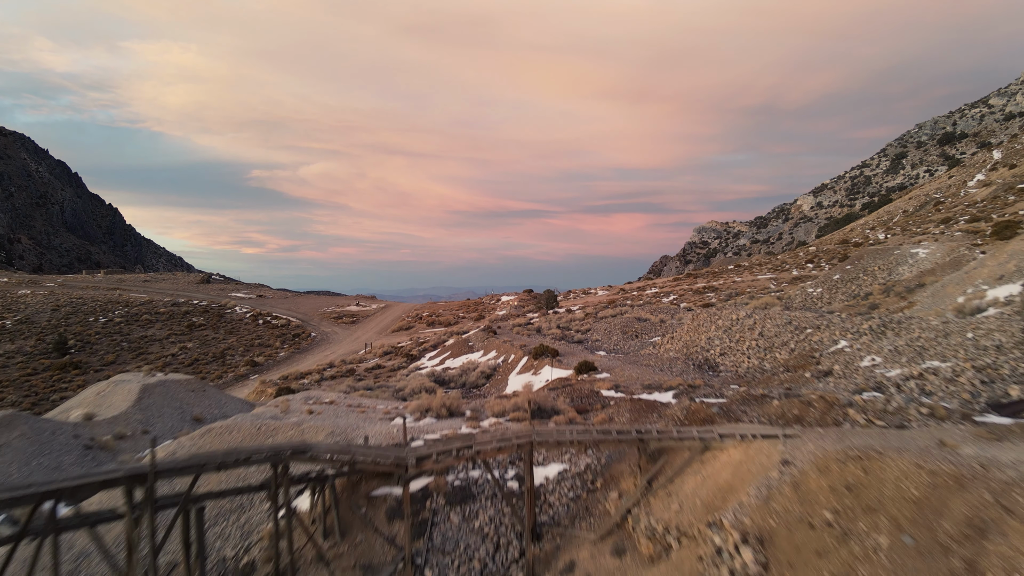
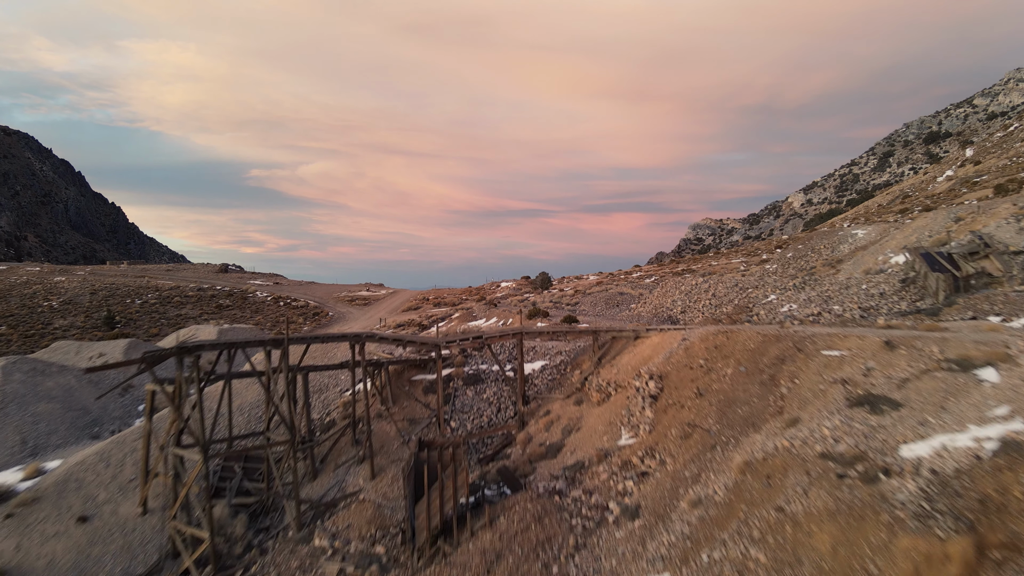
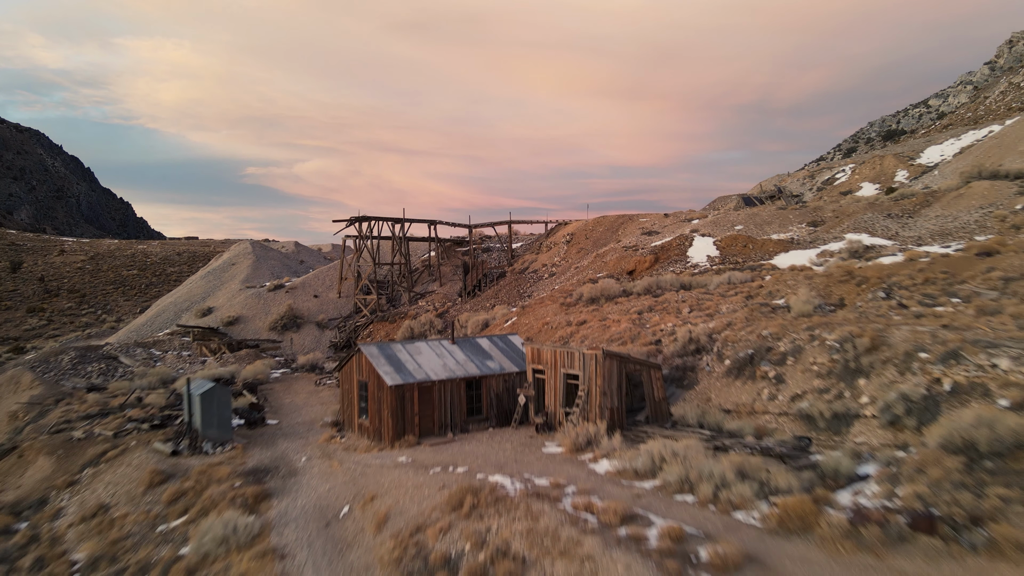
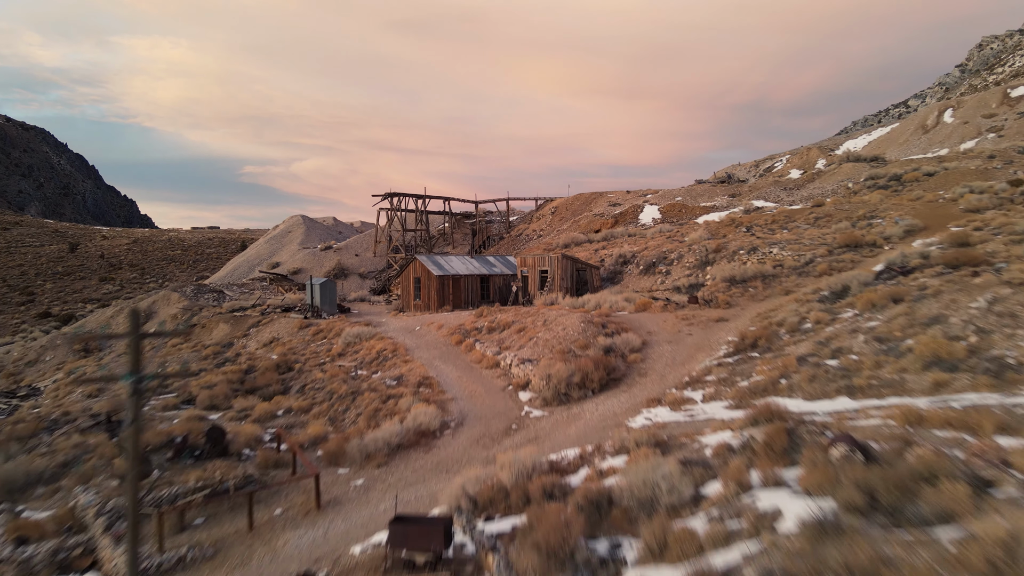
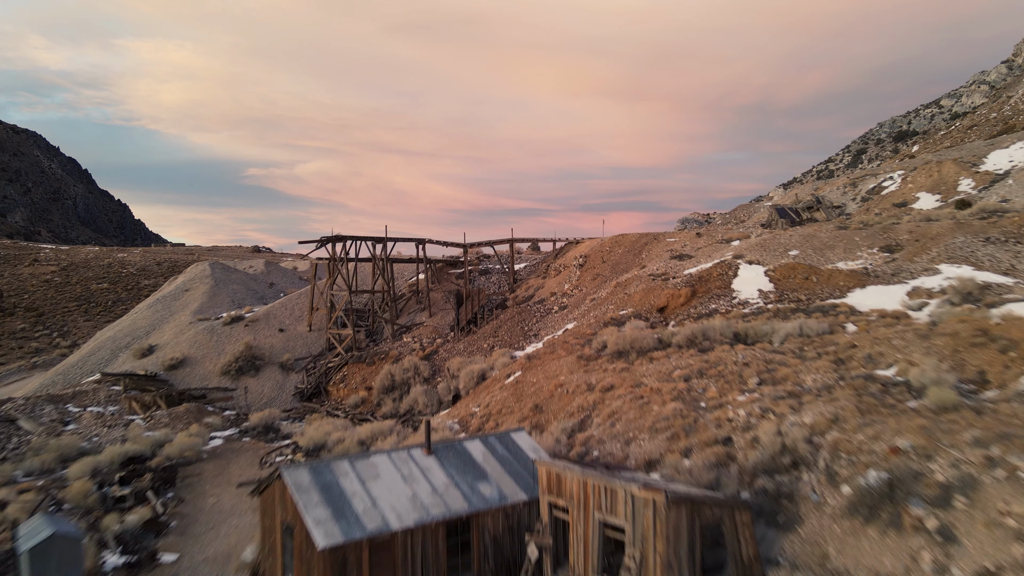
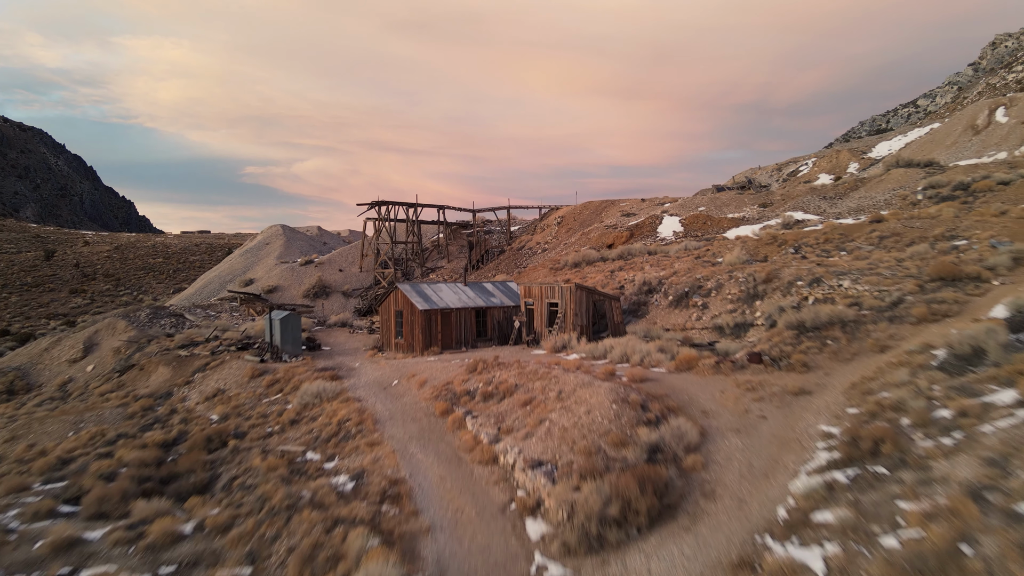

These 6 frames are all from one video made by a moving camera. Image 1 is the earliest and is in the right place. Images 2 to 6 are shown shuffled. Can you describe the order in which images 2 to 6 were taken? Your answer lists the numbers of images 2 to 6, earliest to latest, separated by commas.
2, 5, 3, 6, 4
